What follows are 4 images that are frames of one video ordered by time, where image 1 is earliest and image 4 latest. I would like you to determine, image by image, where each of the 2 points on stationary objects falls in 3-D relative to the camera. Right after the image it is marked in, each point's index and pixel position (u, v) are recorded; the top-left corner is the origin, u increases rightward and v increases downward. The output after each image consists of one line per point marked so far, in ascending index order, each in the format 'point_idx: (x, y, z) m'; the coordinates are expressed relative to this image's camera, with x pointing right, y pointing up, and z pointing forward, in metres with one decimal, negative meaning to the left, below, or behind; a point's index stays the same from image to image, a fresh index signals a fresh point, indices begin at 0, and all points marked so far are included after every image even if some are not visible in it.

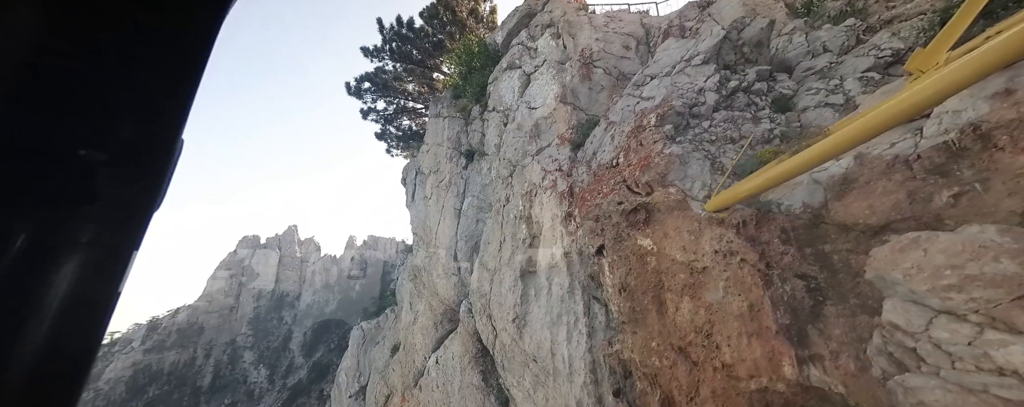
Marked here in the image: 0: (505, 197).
0: (-0.2, +0.3, +9.5) m
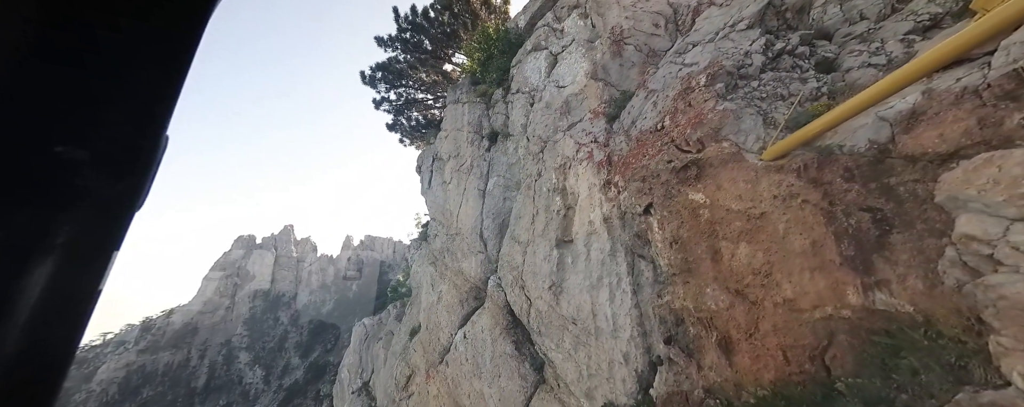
0: (+0.8, +1.1, +9.7) m
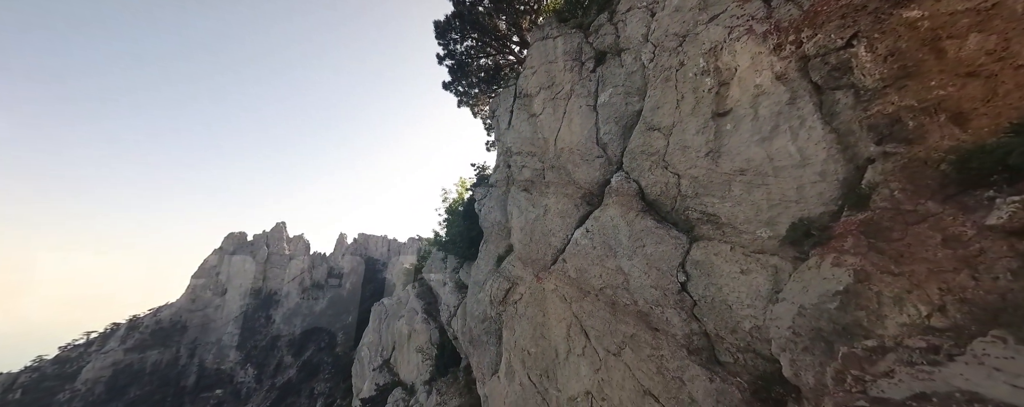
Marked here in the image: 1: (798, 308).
0: (+5.7, +4.9, +10.6) m
1: (+5.8, -2.1, +6.1) m
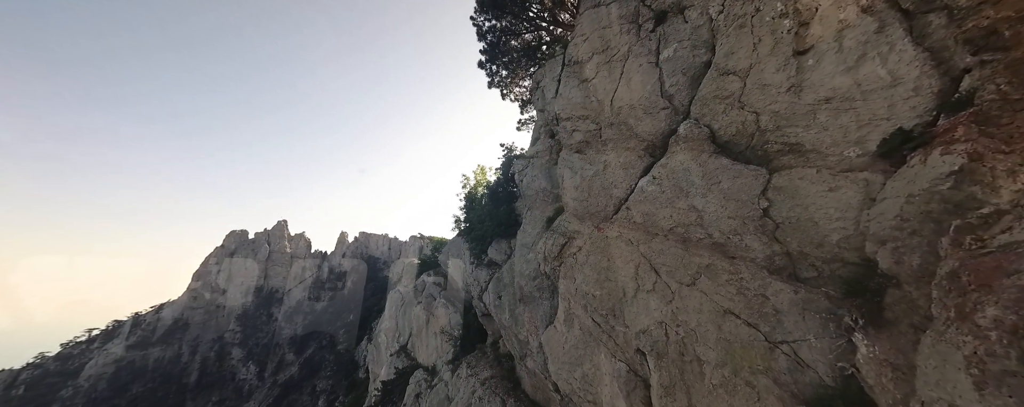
0: (+8.8, +7.1, +11.2) m
1: (+8.8, +0.1, +6.8) m
